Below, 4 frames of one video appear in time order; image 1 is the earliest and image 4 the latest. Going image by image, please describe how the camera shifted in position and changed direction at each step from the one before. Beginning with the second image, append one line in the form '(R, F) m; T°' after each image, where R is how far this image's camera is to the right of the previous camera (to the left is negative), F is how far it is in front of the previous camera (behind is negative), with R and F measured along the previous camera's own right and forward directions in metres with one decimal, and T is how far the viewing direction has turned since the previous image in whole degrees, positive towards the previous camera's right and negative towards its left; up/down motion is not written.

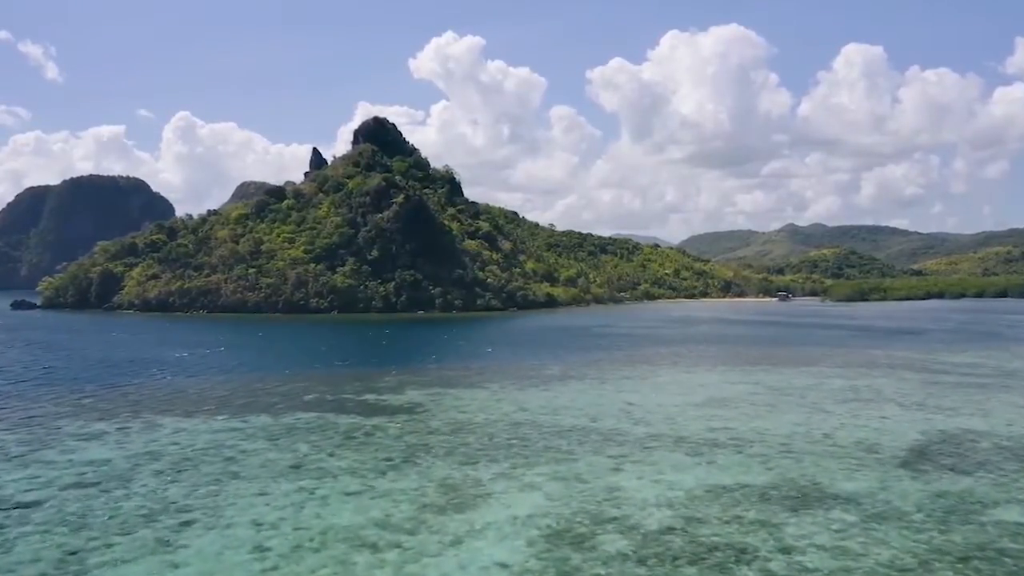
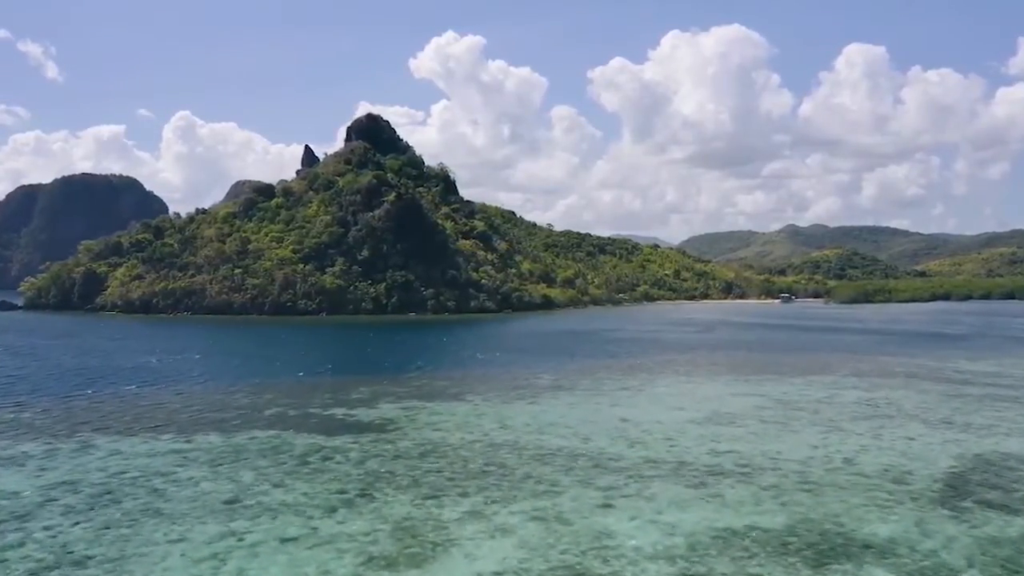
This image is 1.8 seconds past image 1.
(+0.8, +4.3) m; 0°
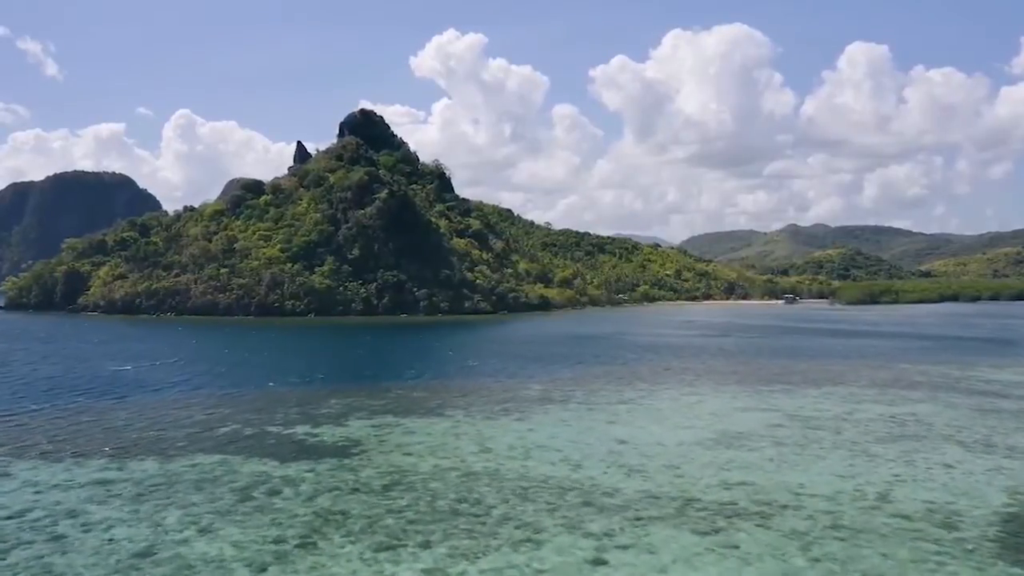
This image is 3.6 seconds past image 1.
(+0.8, +4.6) m; 0°
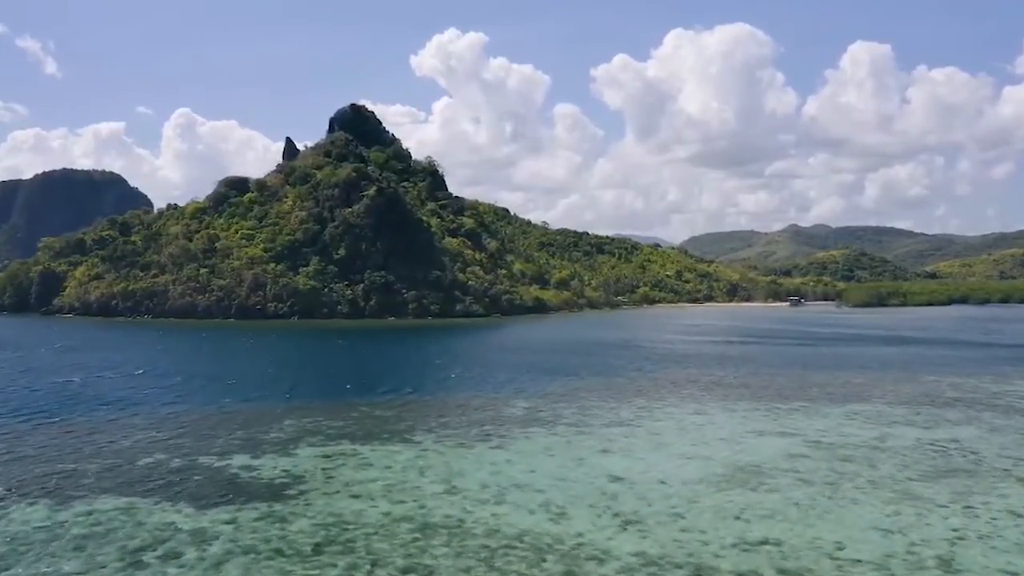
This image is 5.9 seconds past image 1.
(+0.9, +5.7) m; 0°
